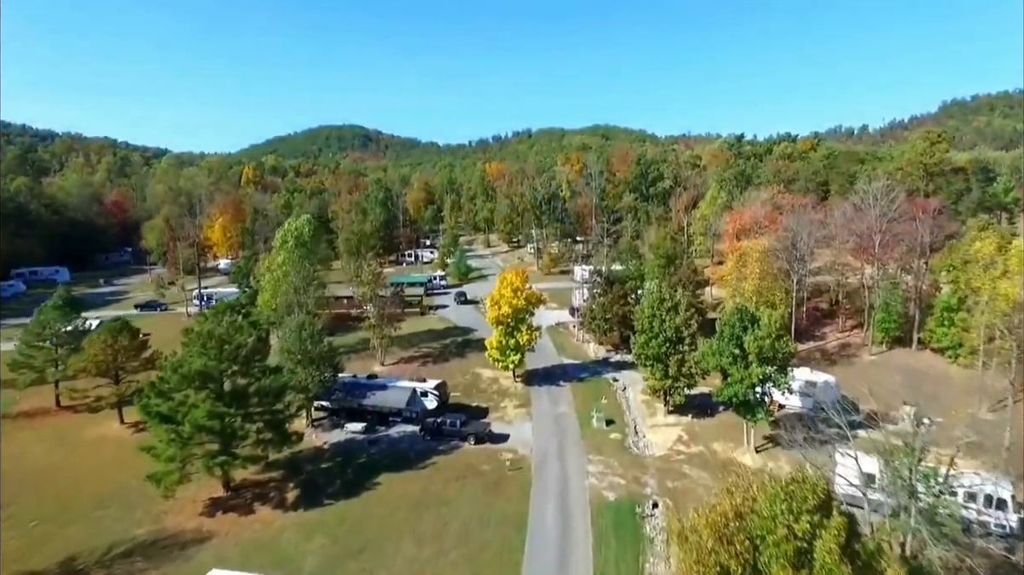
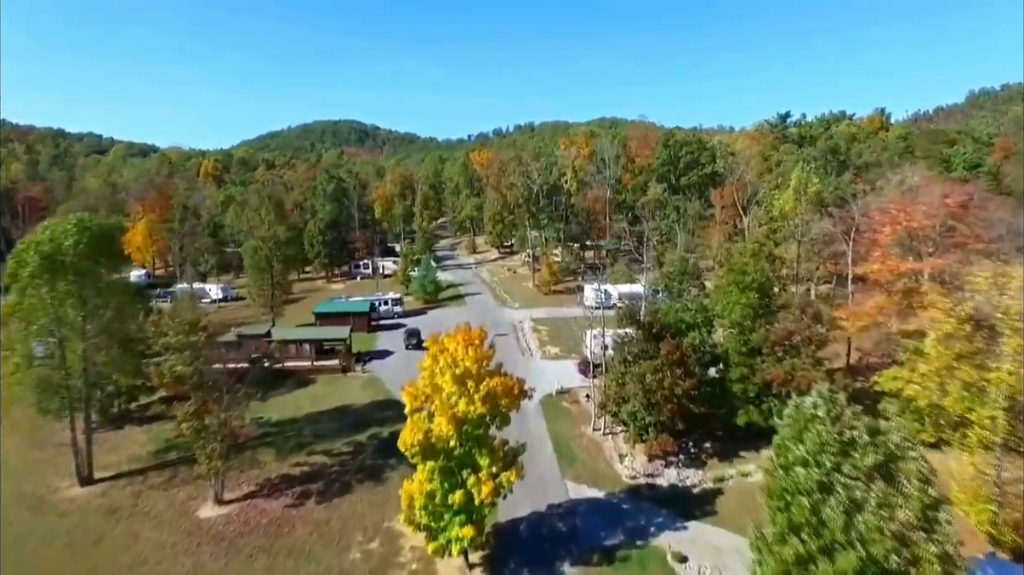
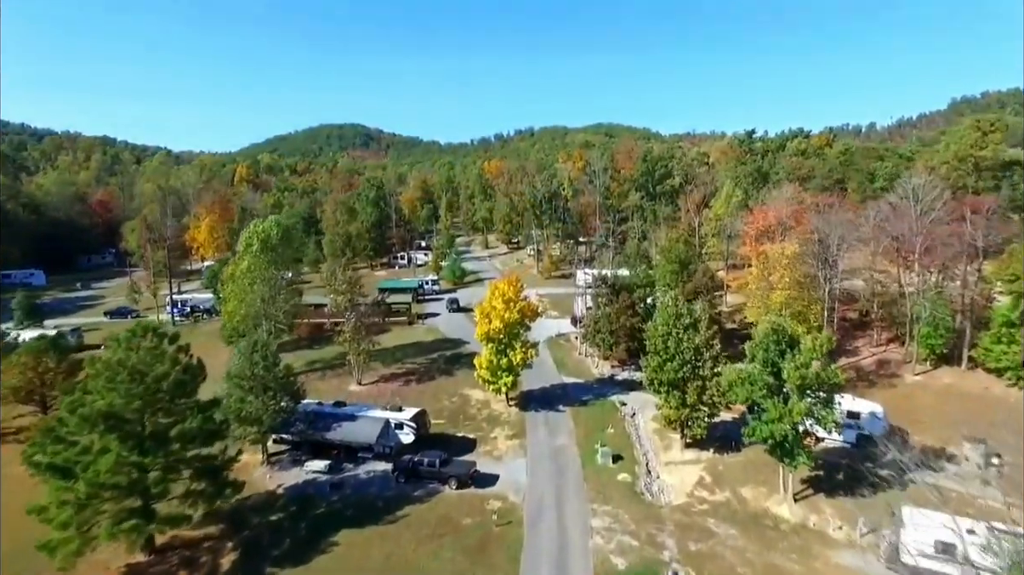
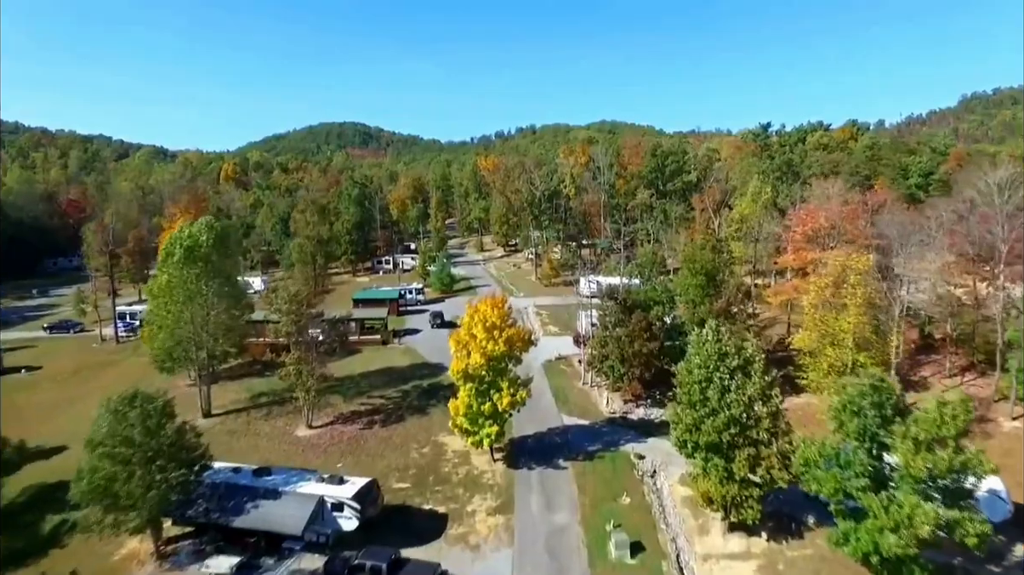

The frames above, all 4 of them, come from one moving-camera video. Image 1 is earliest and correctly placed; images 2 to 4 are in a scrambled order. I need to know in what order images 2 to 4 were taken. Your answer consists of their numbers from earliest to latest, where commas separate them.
3, 4, 2
